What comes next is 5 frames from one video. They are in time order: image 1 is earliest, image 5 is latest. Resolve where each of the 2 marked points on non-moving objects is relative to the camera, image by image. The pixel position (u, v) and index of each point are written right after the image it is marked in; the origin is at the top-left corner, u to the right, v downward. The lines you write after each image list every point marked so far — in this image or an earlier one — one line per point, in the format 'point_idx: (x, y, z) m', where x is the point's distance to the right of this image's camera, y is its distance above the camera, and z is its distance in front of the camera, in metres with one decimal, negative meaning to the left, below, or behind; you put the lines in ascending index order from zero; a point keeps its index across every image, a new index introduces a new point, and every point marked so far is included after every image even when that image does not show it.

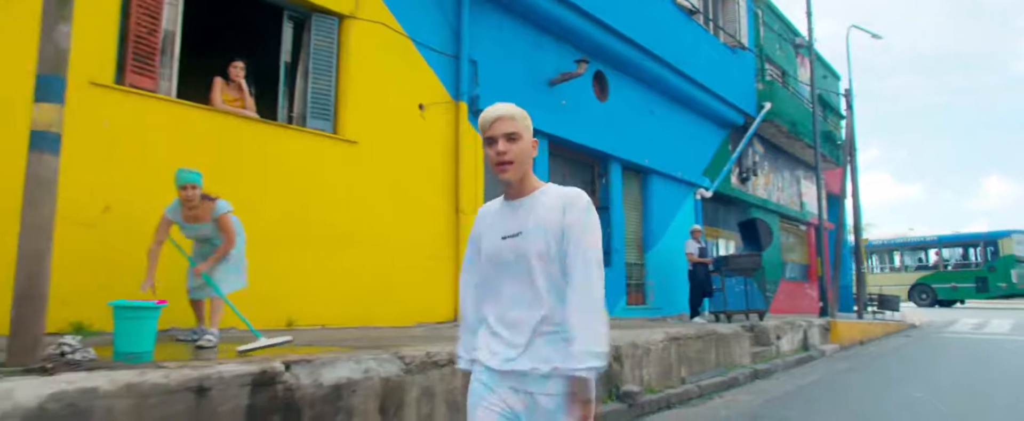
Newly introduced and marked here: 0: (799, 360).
0: (+5.2, -2.7, +10.2) m
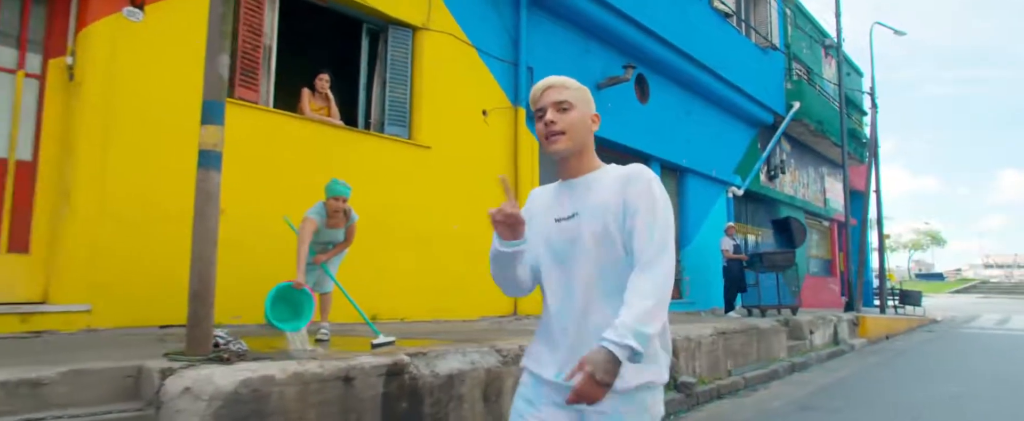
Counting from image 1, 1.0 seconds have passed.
0: (+5.9, -2.7, +10.5) m
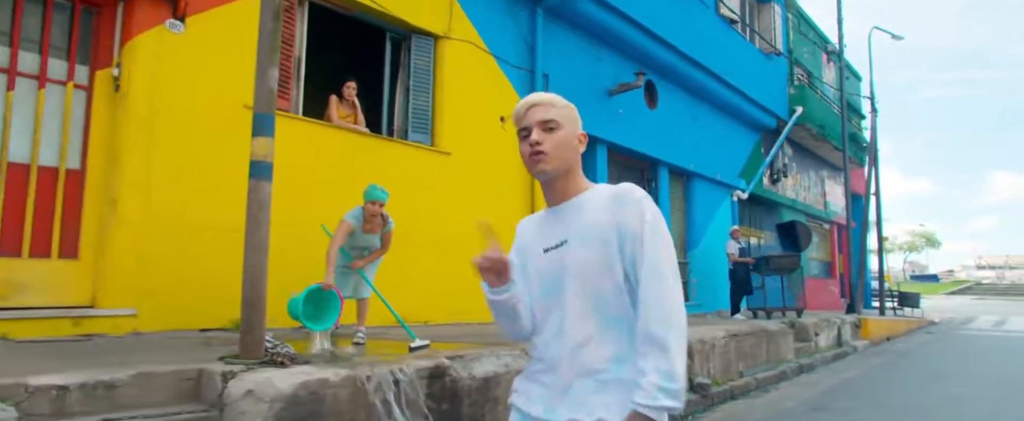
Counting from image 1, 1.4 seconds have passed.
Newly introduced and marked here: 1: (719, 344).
0: (+6.1, -2.7, +10.7) m
1: (+2.7, -1.7, +7.3) m
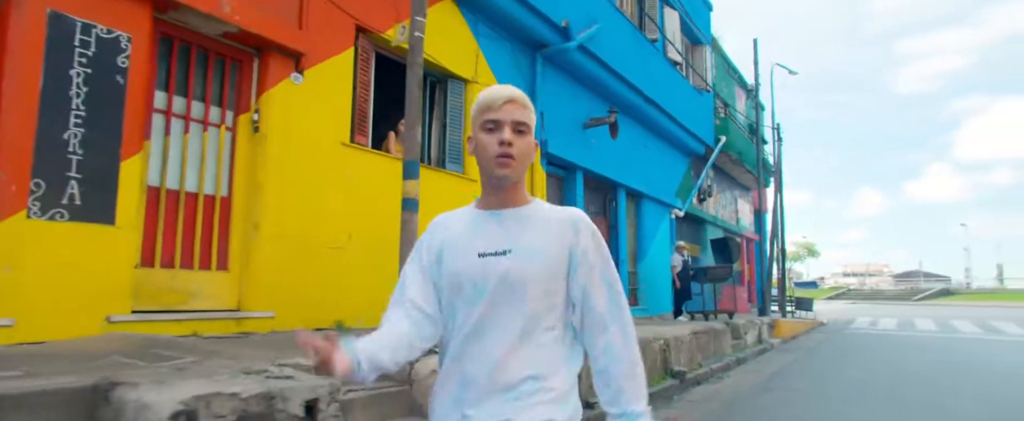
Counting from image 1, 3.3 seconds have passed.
0: (+5.6, -3.2, +13.0) m
1: (+2.8, -2.1, +9.1) m
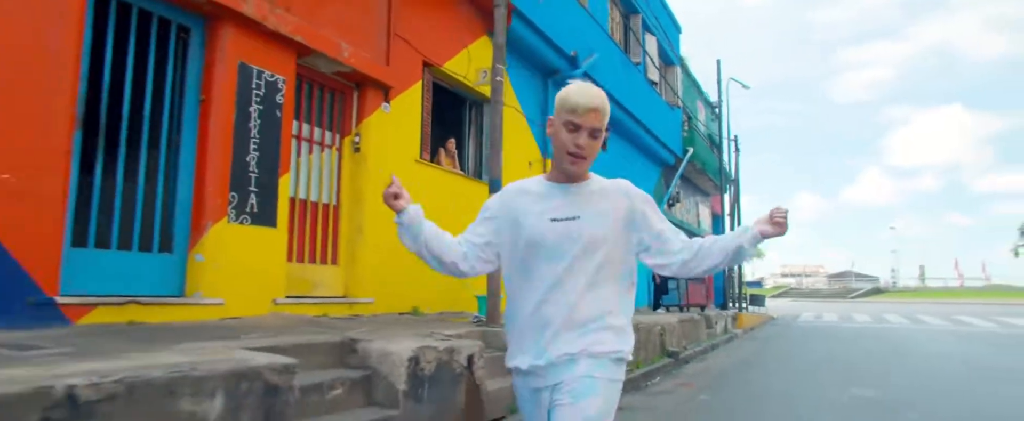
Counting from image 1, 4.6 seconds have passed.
0: (+5.6, -3.4, +14.8) m
1: (+3.0, -2.2, +10.7) m
